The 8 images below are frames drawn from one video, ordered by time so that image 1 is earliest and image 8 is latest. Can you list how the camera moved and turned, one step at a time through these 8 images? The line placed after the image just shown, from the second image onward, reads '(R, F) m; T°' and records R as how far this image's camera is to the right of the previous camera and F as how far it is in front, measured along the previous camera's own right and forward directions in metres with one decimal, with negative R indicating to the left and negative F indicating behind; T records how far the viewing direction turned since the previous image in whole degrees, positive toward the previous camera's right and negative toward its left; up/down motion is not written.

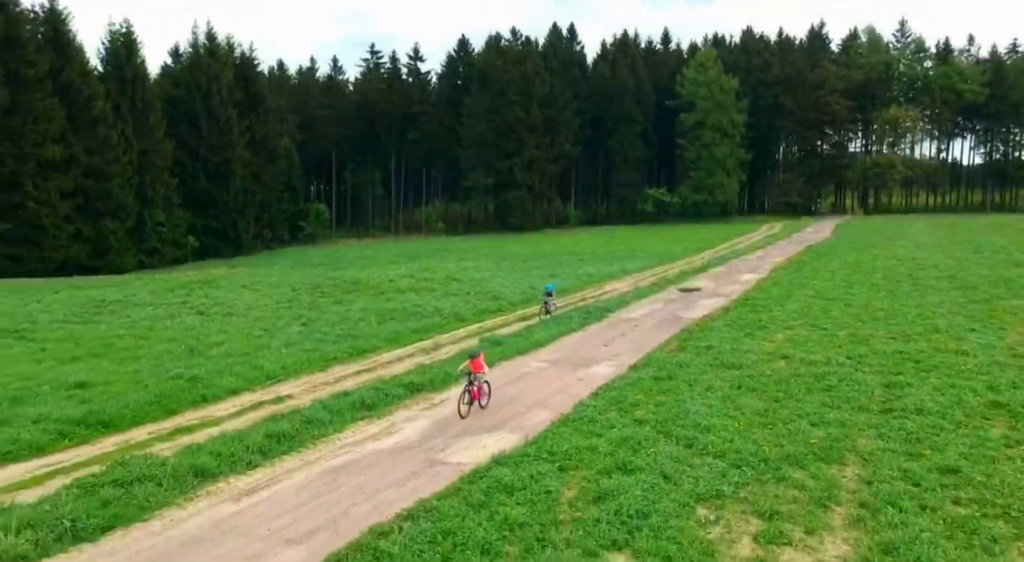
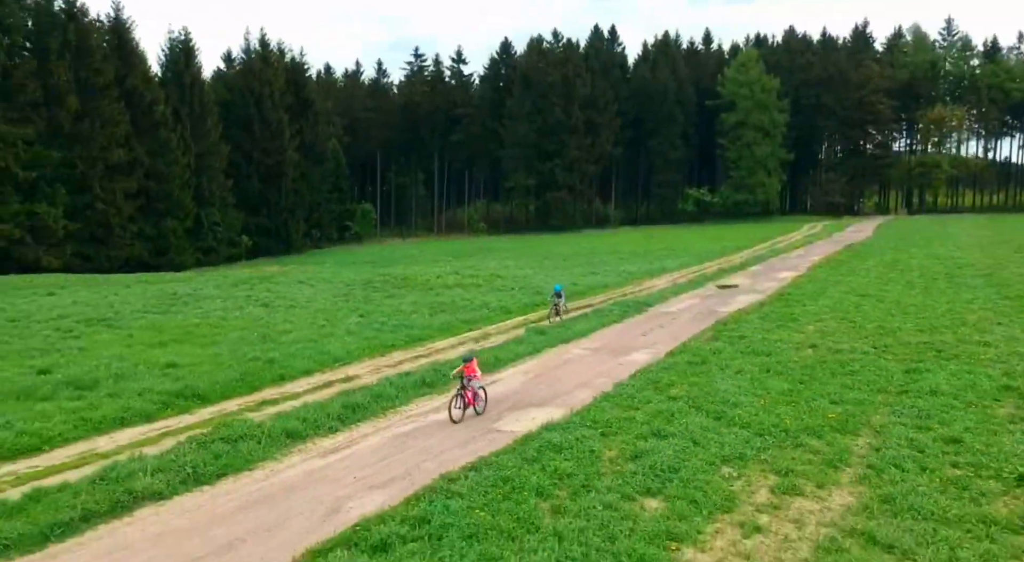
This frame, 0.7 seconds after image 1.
(-0.1, -1.5) m; -3°
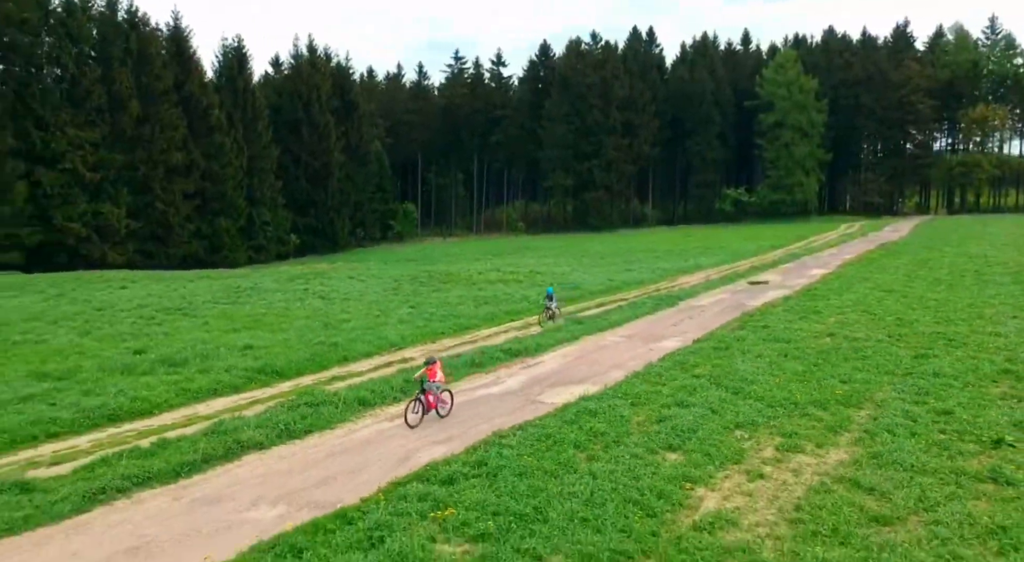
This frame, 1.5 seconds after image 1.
(-0.1, -1.8) m; -3°
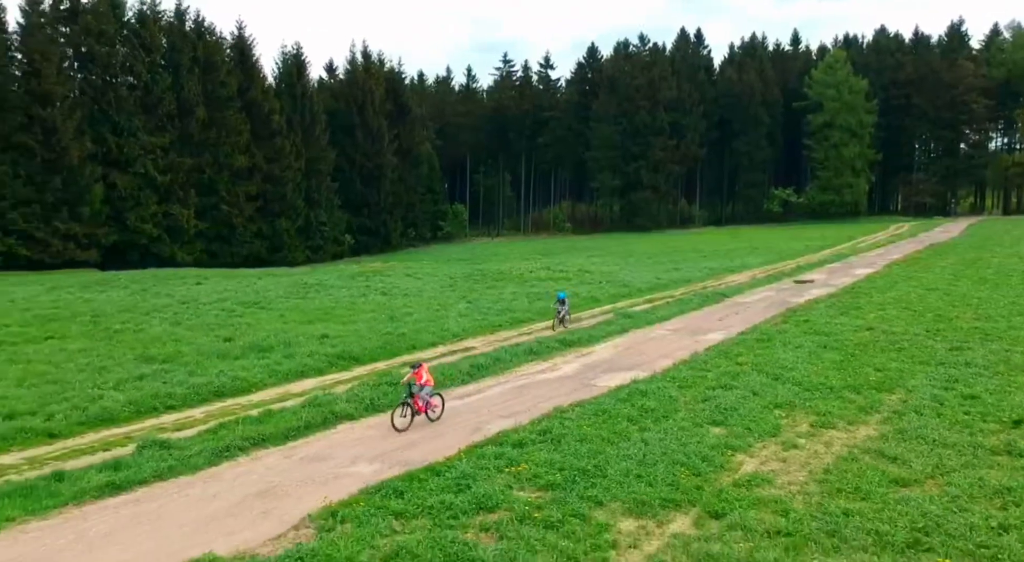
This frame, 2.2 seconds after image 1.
(-0.3, -1.5) m; -3°
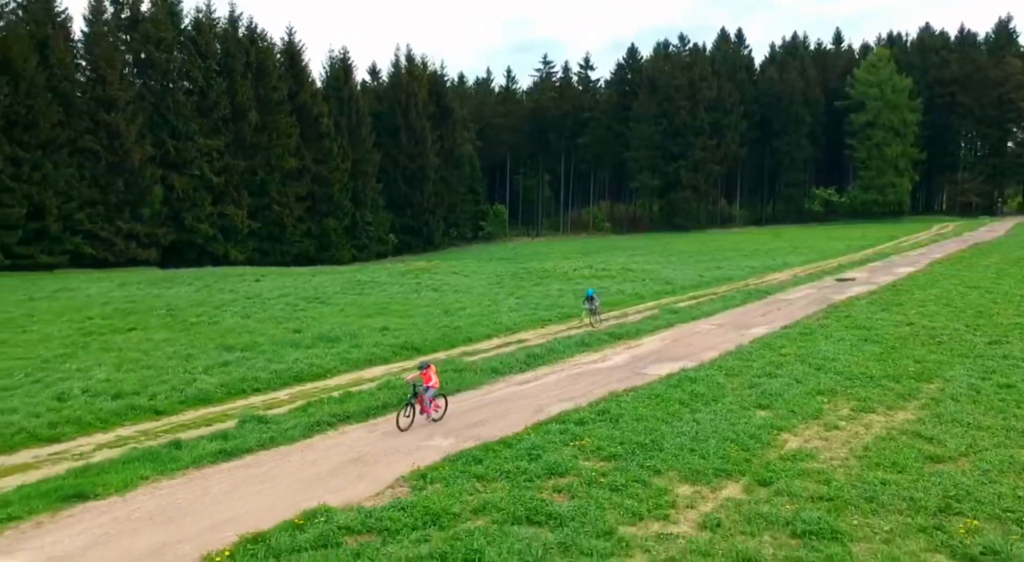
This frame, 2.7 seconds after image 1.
(-0.4, -1.2) m; -3°
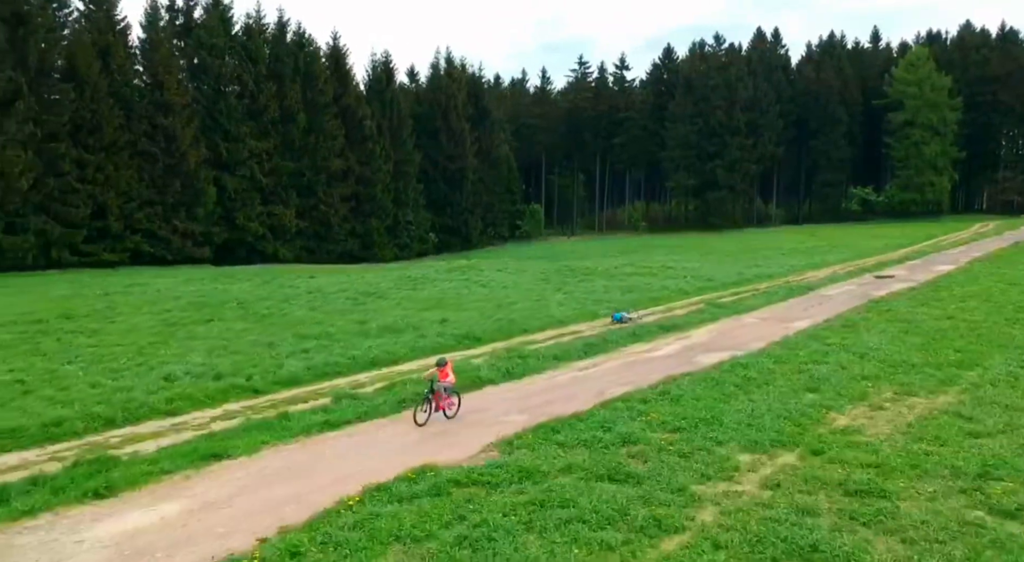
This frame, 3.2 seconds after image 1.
(-0.7, -1.3) m; -2°
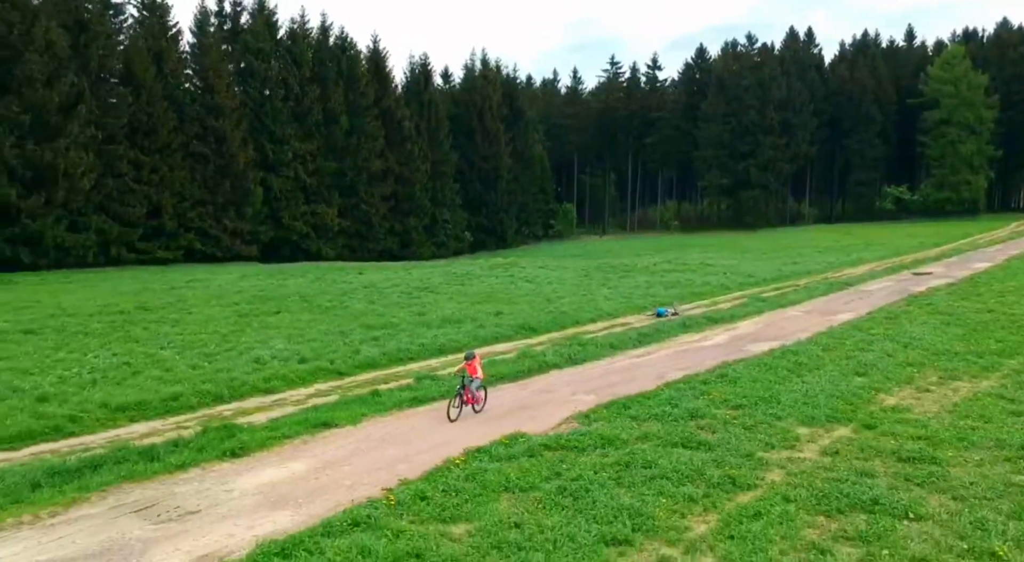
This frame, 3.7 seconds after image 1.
(-0.9, -1.2) m; -2°
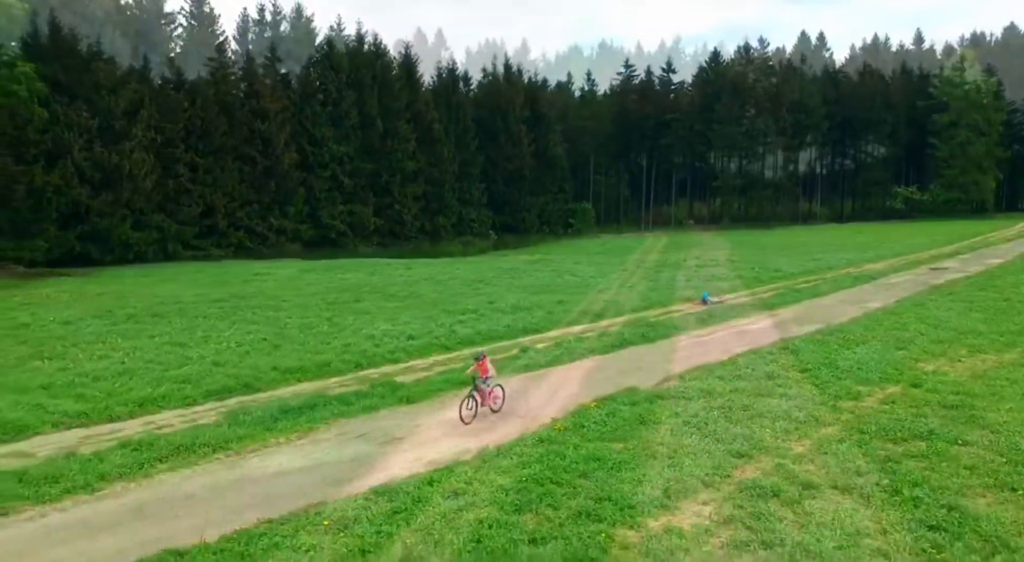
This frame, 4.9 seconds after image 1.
(-2.1, -2.7) m; 0°
